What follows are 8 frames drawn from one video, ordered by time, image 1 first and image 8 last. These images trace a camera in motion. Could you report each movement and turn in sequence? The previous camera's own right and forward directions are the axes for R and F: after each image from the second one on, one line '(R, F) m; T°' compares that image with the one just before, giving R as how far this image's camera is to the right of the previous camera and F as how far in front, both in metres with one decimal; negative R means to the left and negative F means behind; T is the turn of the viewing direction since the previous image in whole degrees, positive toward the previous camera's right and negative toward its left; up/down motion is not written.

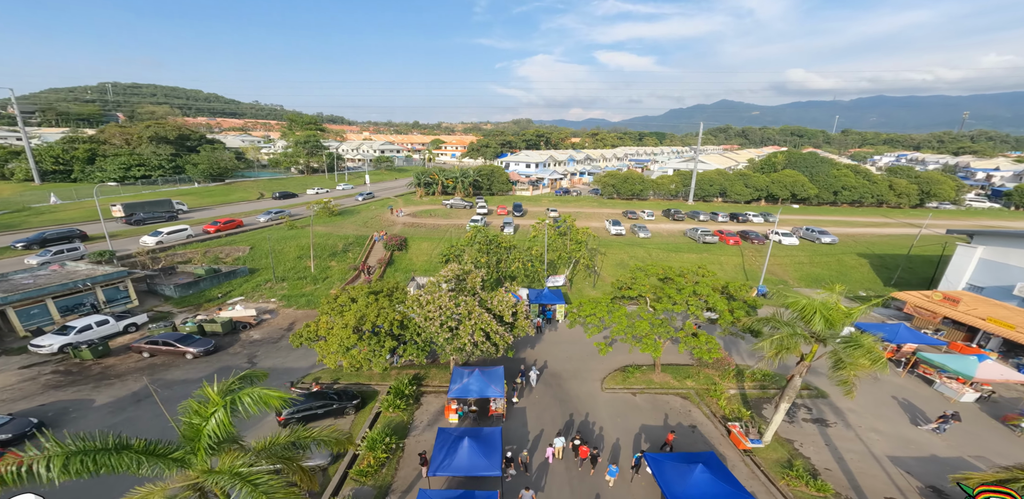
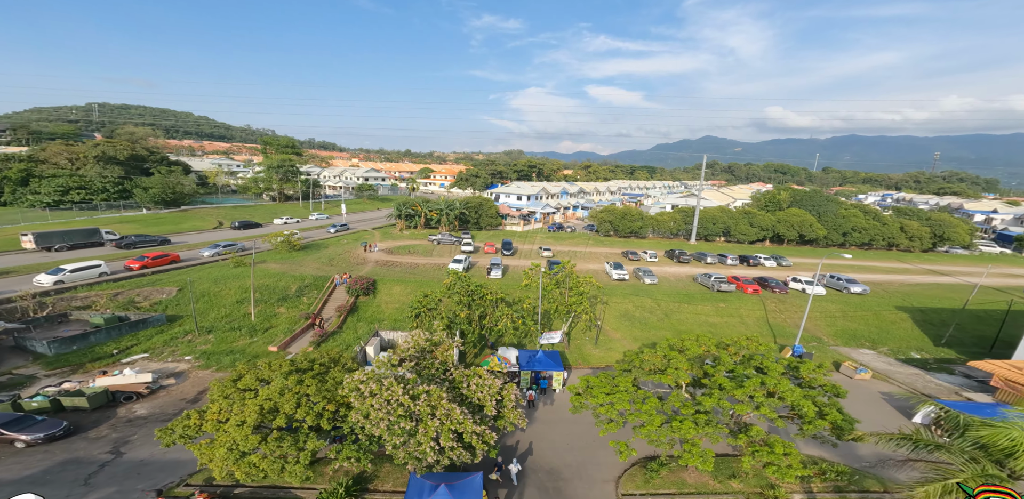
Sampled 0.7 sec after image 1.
(0.0, +5.0) m; +2°
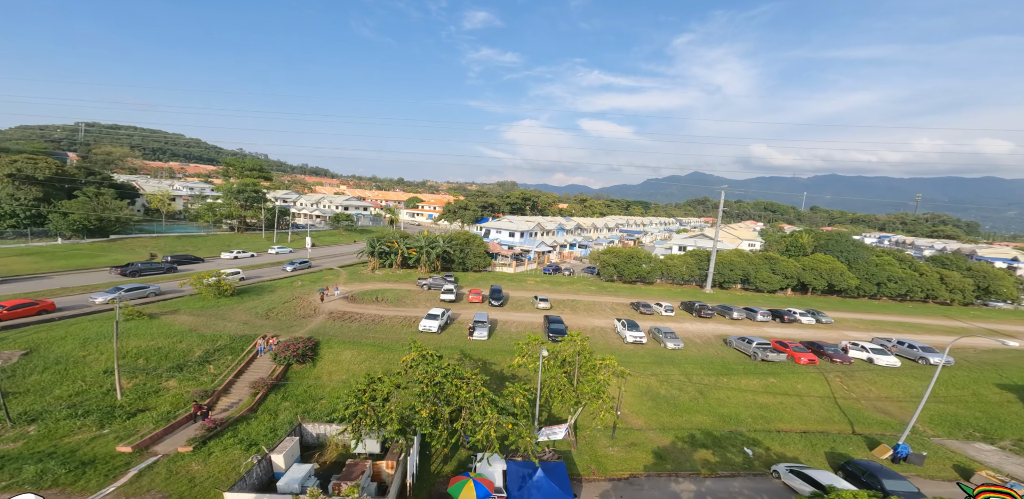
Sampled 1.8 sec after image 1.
(0.0, +7.1) m; +1°
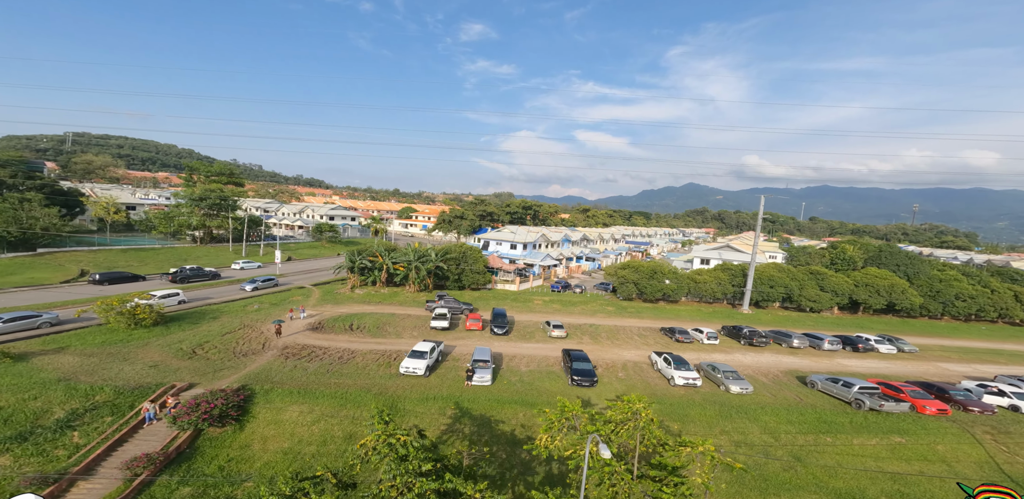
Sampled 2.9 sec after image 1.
(-0.8, +6.9) m; 0°
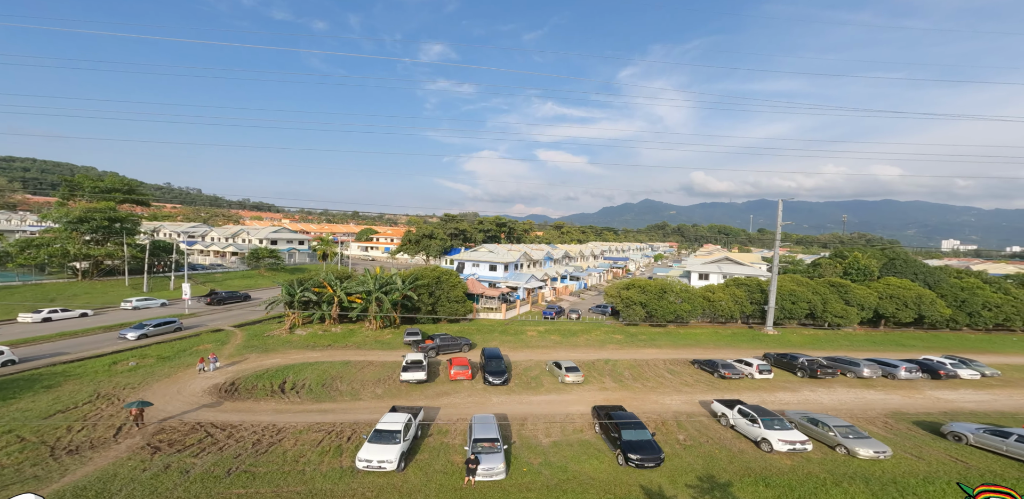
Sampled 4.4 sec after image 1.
(-1.9, +7.5) m; +5°
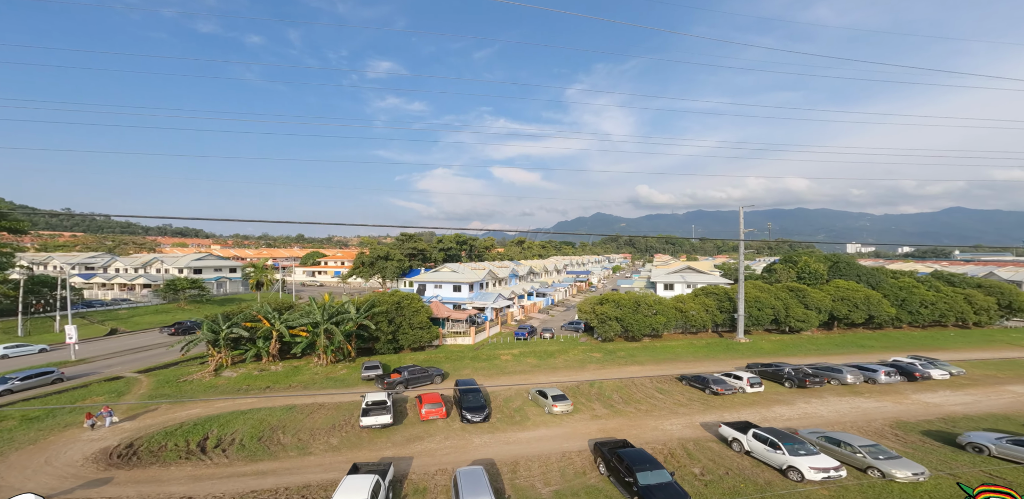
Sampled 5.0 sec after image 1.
(-1.0, +2.5) m; +6°
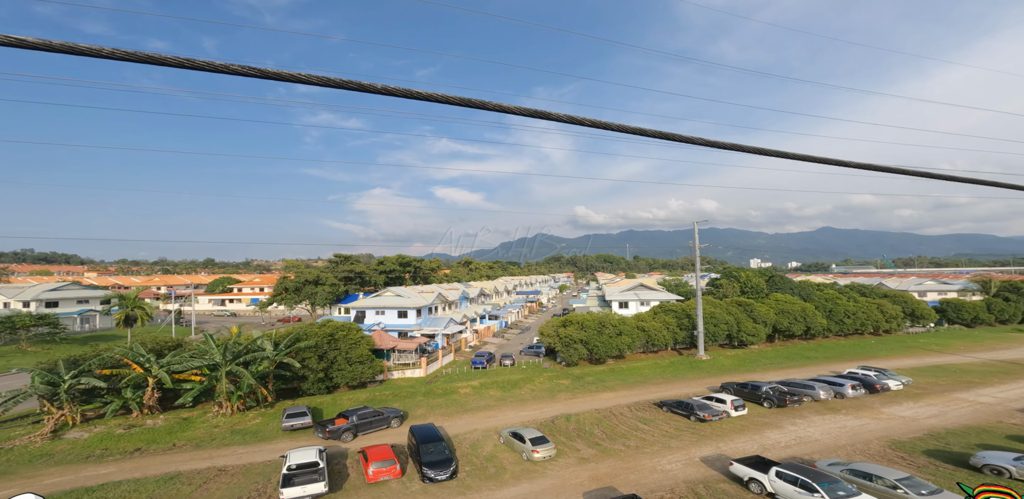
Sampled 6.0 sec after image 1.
(-1.1, +3.2) m; +8°
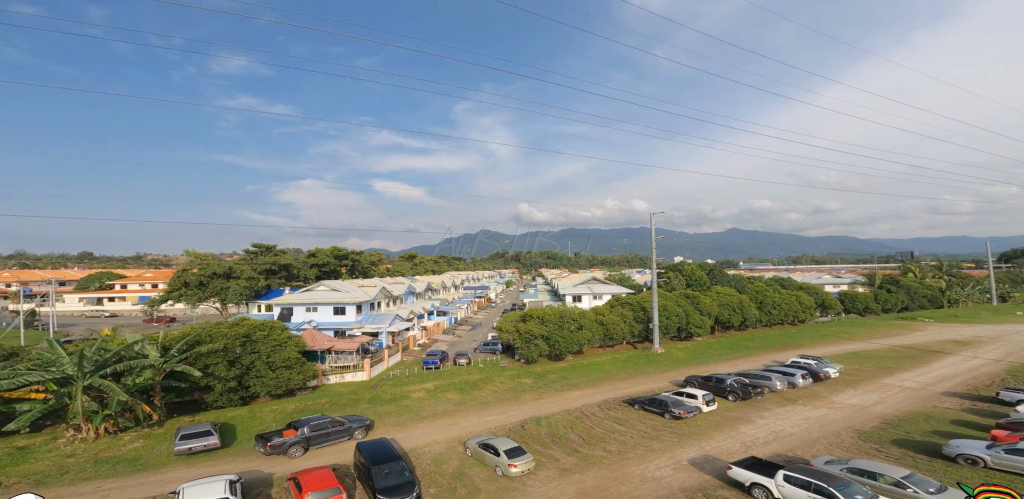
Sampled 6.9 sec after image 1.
(-1.1, +2.4) m; +8°
